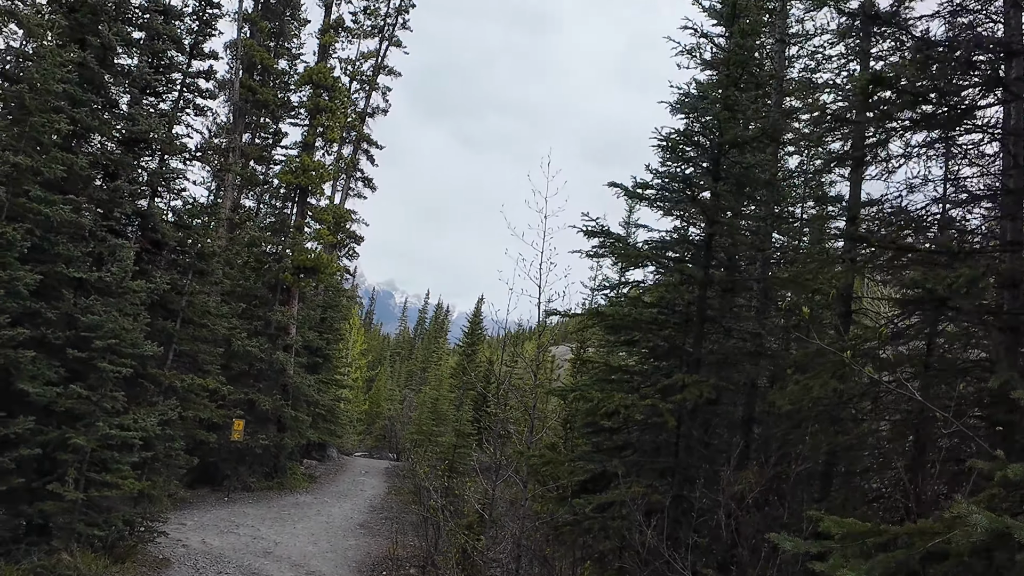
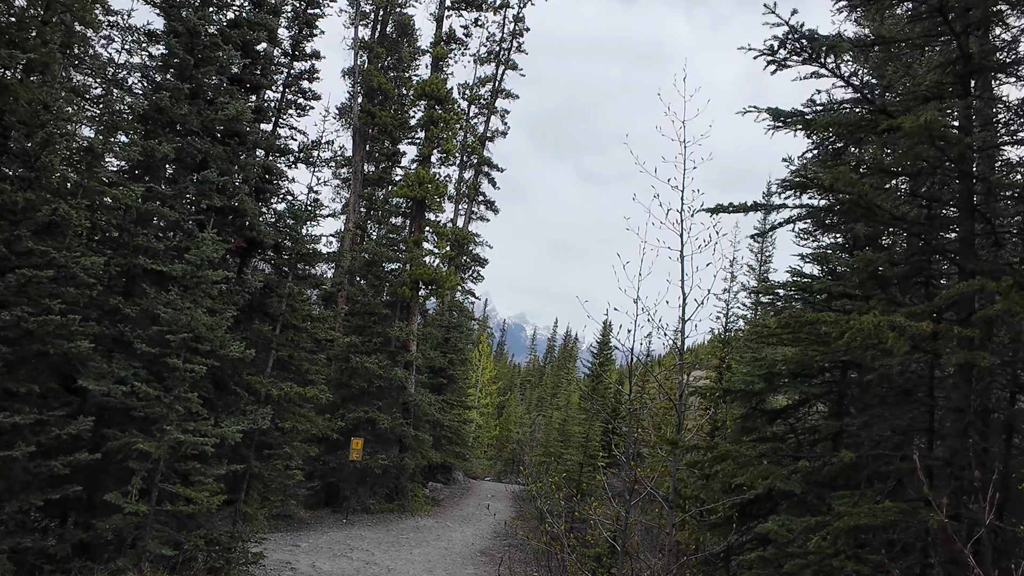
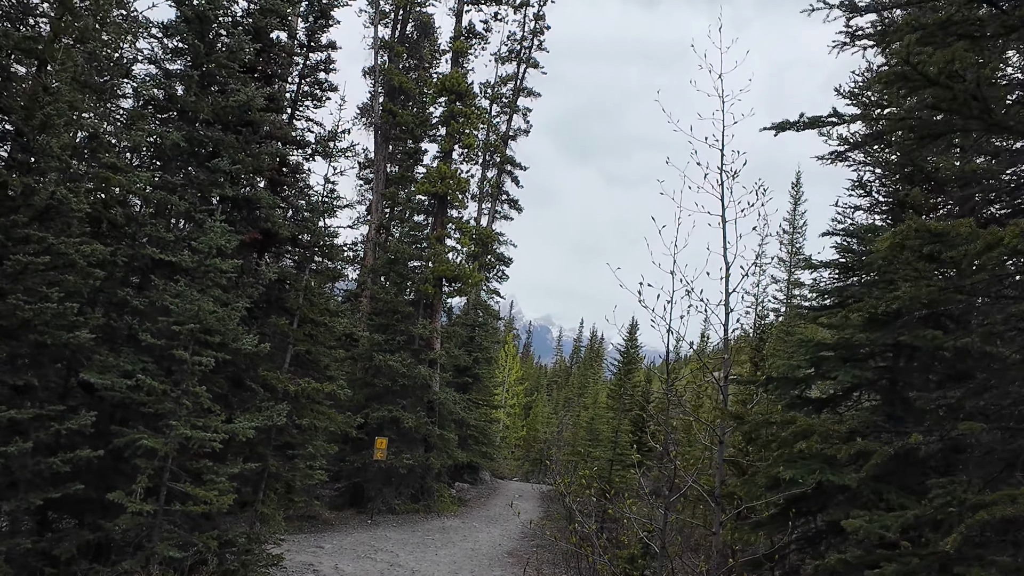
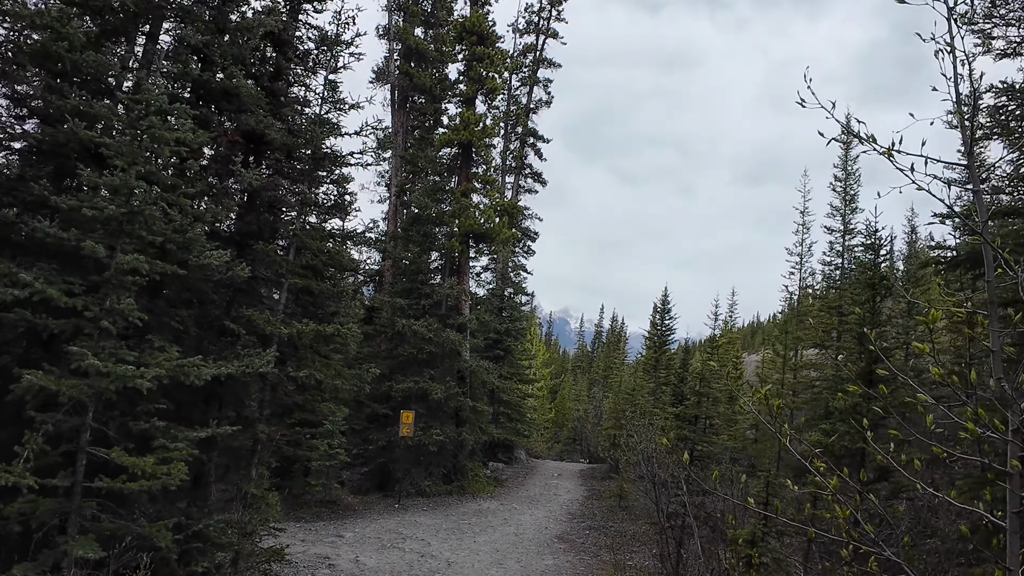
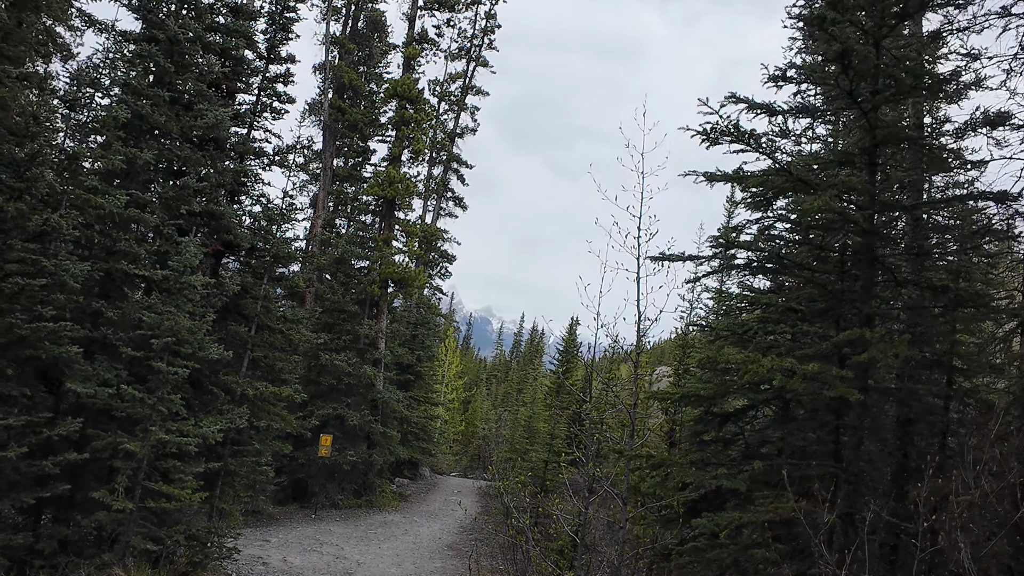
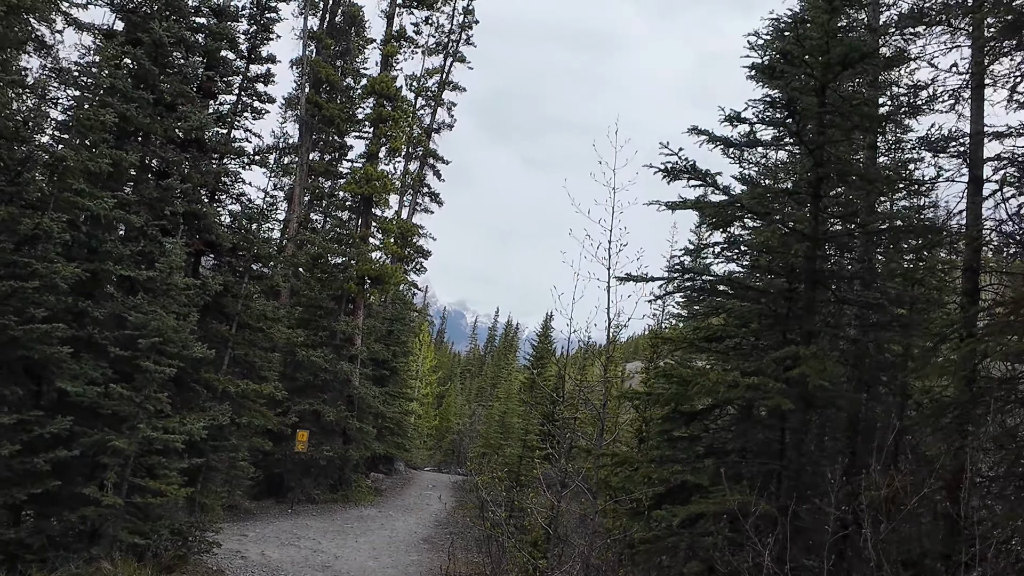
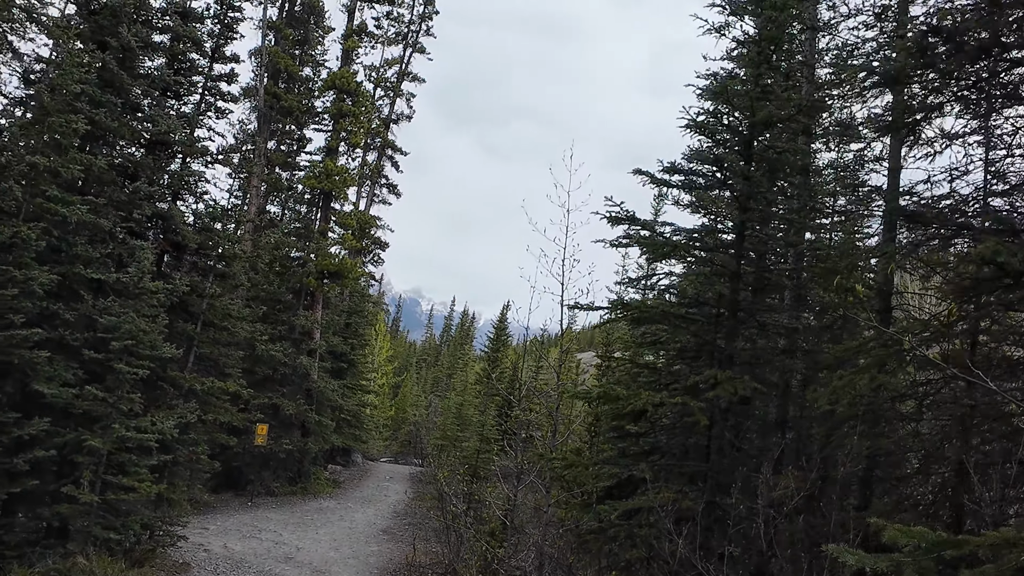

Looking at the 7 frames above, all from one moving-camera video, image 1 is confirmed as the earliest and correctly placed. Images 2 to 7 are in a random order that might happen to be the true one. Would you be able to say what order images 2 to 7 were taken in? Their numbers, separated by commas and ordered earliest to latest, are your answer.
7, 6, 5, 2, 3, 4
